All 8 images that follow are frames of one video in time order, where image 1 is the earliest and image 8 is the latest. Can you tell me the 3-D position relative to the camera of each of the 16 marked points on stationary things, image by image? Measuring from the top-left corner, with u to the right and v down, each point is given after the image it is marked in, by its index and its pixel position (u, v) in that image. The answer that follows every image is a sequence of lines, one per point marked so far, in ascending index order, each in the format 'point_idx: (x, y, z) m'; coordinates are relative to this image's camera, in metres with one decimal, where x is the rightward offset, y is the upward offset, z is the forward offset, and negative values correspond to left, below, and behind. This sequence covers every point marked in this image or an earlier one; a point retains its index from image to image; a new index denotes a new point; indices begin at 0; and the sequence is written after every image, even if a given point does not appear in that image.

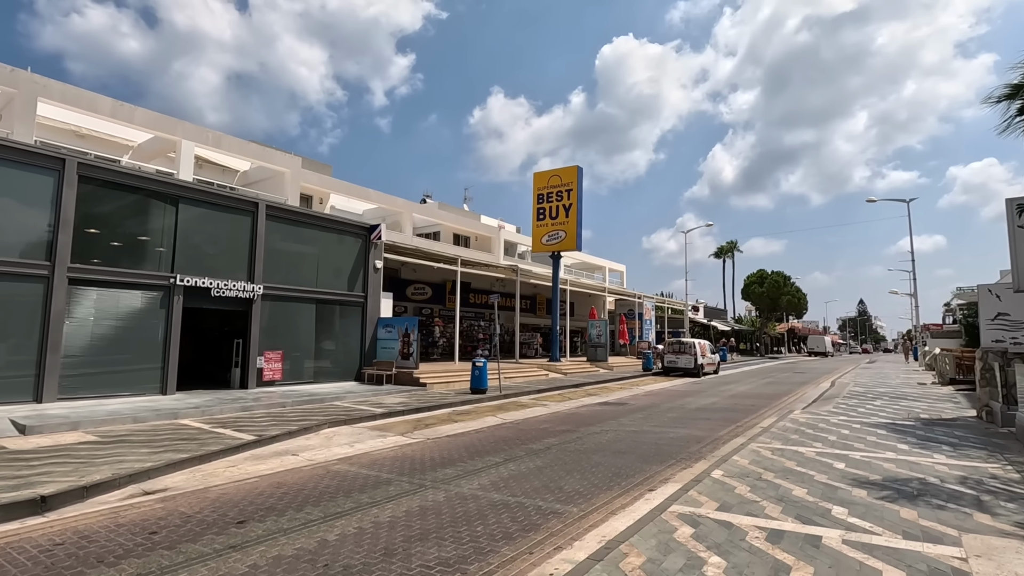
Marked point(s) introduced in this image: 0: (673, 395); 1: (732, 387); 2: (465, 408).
0: (+5.2, -3.4, +17.1) m
1: (+8.1, -3.6, +19.6) m
2: (-1.3, -3.1, +14.0) m
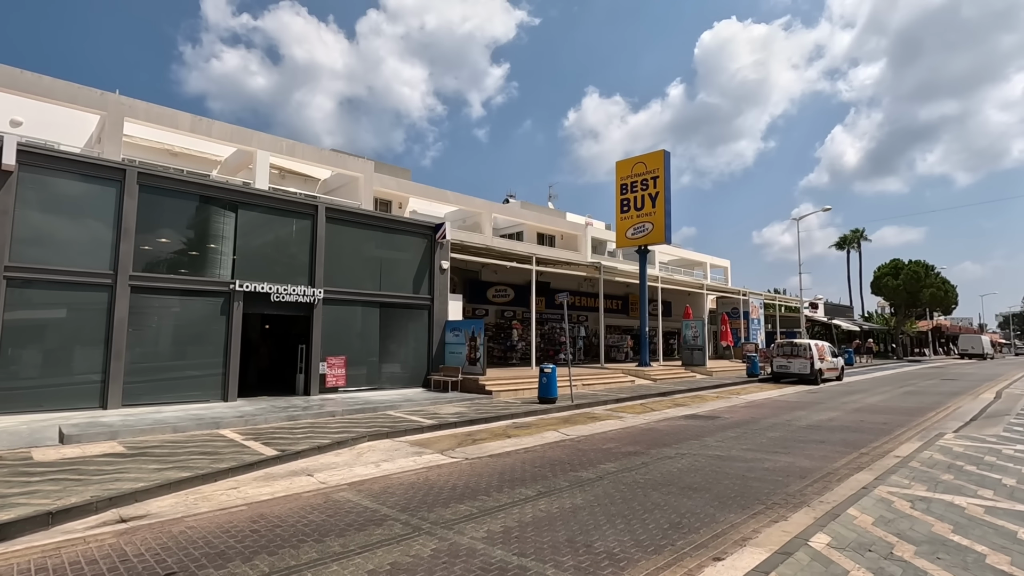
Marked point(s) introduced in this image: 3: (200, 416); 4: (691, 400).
0: (+7.2, -3.2, +14.3) m
1: (+10.6, -3.3, +16.3) m
2: (+0.3, -3.1, +12.5) m
3: (-6.4, -2.6, +10.9) m
4: (+5.5, -3.4, +16.5) m
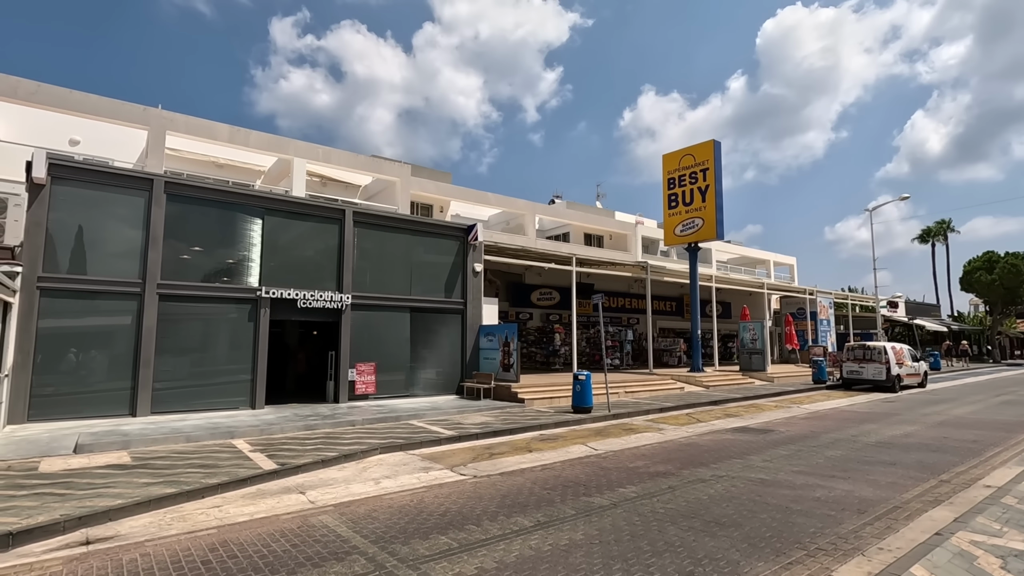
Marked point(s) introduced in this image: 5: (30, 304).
0: (+8.0, -3.1, +12.7) m
1: (+11.5, -3.2, +14.3) m
2: (+0.9, -3.1, +11.6) m
3: (-5.9, -2.8, +10.8) m
4: (+6.5, -3.4, +15.0) m
5: (-10.1, -0.3, +11.1) m
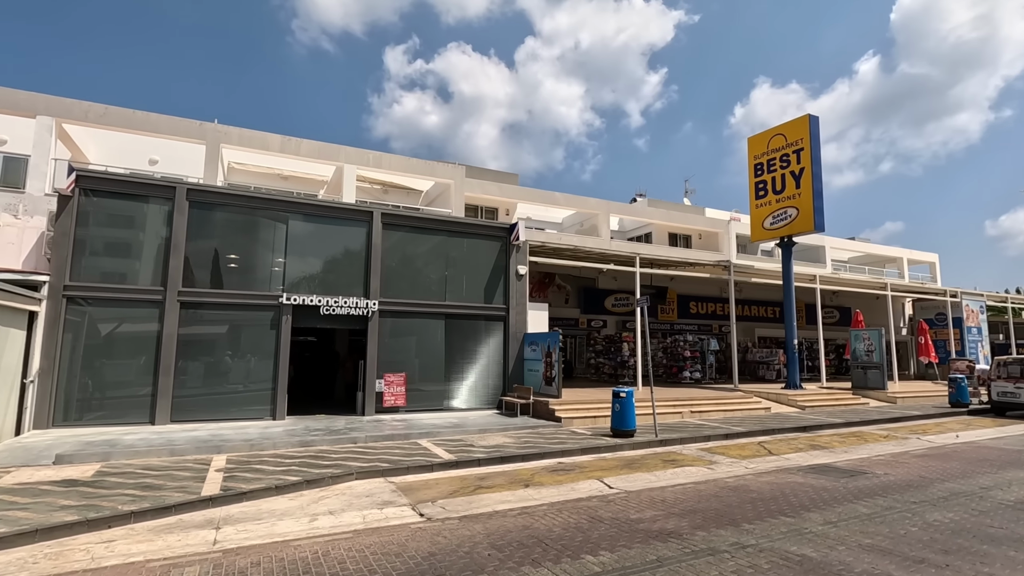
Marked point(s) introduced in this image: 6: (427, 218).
0: (+8.3, -3.0, +9.4) m
1: (+12.1, -3.1, +10.2) m
2: (+1.2, -3.1, +9.7) m
3: (-5.7, -2.9, +10.2) m
4: (+7.3, -3.4, +11.9) m
5: (-9.7, -0.5, +11.5) m
6: (-2.5, +2.0, +15.3) m
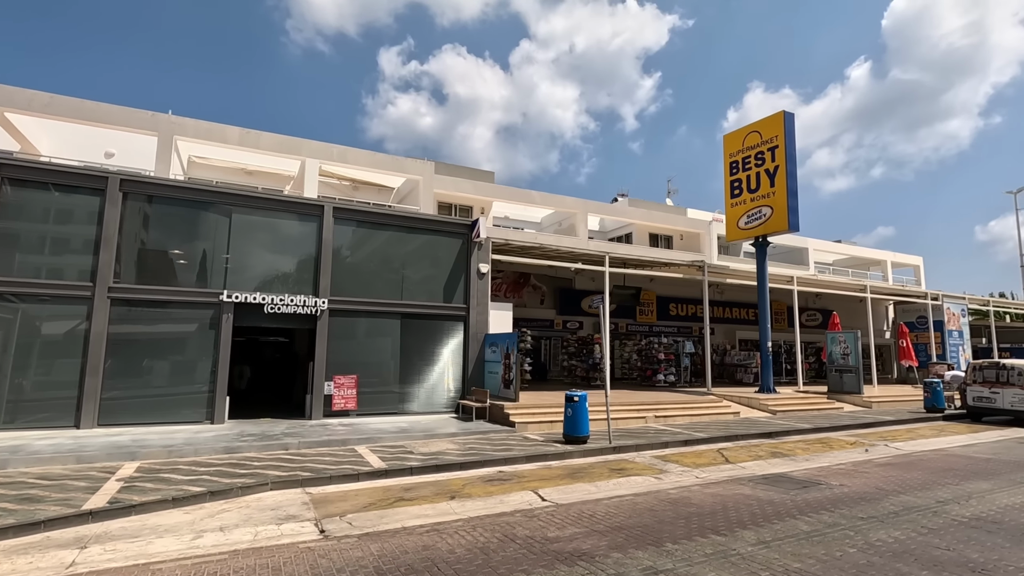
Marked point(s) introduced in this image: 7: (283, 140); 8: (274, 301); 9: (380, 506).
0: (+7.3, -3.0, +8.9) m
1: (+11.0, -3.1, +9.7) m
2: (+0.1, -3.1, +9.1) m
3: (-6.8, -2.8, +9.6) m
4: (+6.2, -3.3, +11.4) m
5: (-10.8, -0.4, +10.8) m
6: (-3.6, +2.0, +14.7) m
7: (-8.0, +5.2, +19.0) m
8: (-5.8, -0.3, +13.0) m
9: (-1.7, -2.9, +7.1) m
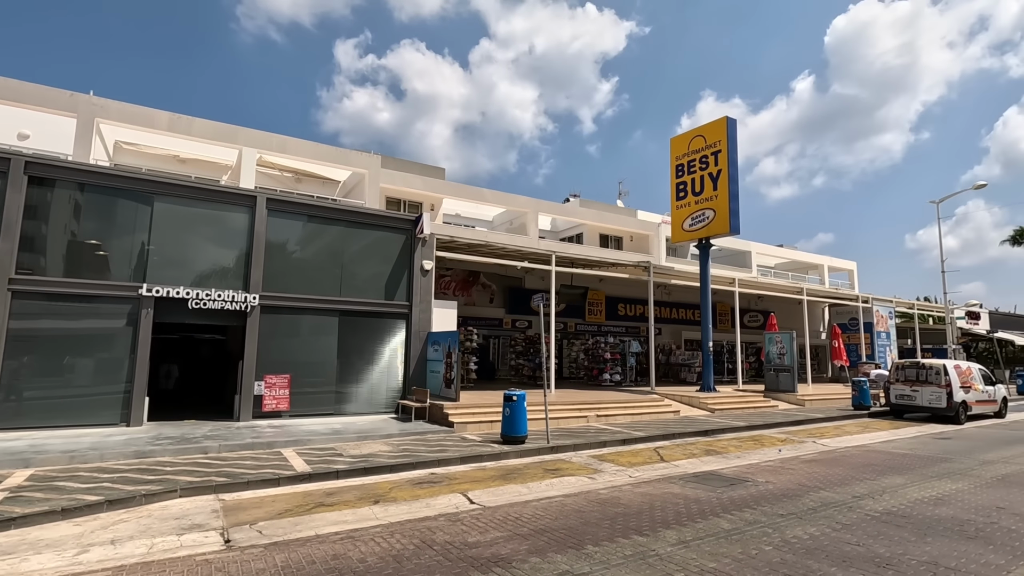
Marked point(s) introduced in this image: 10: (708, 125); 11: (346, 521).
0: (+6.1, -3.1, +9.2) m
1: (+9.8, -3.2, +10.4) m
2: (-1.0, -3.0, +8.8) m
3: (-7.9, -2.6, +8.8) m
4: (+4.9, -3.4, +11.6) m
5: (-12.0, -0.2, +9.6) m
6: (-5.0, +2.2, +14.1) m
7: (-9.8, +5.4, +18.0) m
8: (-7.1, -0.2, +12.3) m
9: (-2.7, -2.8, +6.7) m
10: (+7.0, +5.8, +19.1) m
11: (-2.0, -2.8, +6.4) m
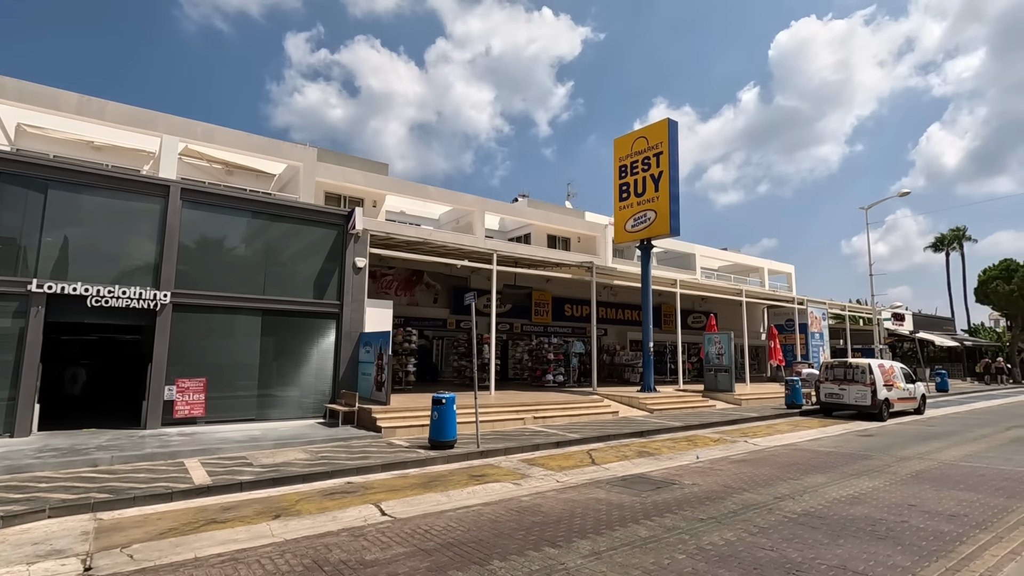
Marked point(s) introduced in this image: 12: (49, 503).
0: (+4.9, -3.1, +9.2) m
1: (+8.4, -3.2, +10.7) m
2: (-2.2, -3.0, +8.3) m
3: (-9.1, -2.5, +7.7) m
4: (+3.4, -3.4, +11.6) m
5: (-13.2, -0.1, +8.2) m
6: (-6.6, +2.2, +13.2) m
7: (-11.7, +5.5, +16.8) m
8: (-8.6, -0.1, +11.2) m
9: (-3.7, -2.7, +6.0) m
10: (+5.0, +5.8, +19.2) m
11: (-3.0, -2.7, +5.8) m
12: (-5.7, -2.7, +6.7) m
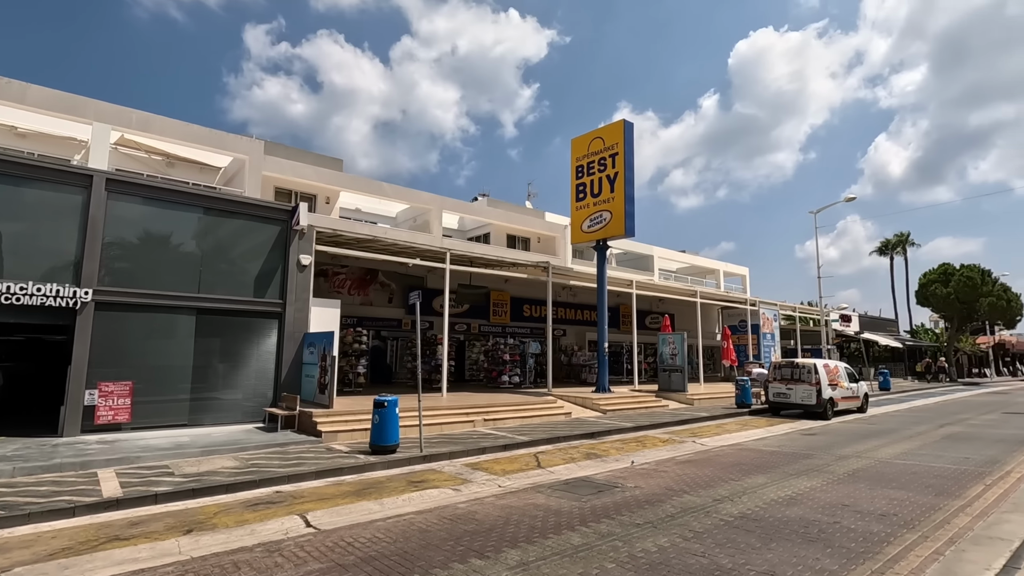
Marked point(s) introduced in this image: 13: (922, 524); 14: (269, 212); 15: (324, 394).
0: (+3.9, -3.1, +9.3) m
1: (+7.4, -3.2, +11.0) m
2: (-3.1, -2.9, +7.8) m
3: (-9.9, -2.5, +6.8) m
4: (+2.3, -3.4, +11.5) m
5: (-14.0, 0.0, +7.0) m
6: (-7.8, +2.3, +12.5) m
7: (-13.1, +5.6, +15.7) m
8: (-9.6, 0.0, +10.4) m
9: (-4.4, -2.7, +5.5) m
10: (+3.4, +5.8, +19.2) m
11: (-3.7, -2.7, +5.3) m
12: (-6.5, -2.6, +6.0) m
13: (+4.4, -2.4, +5.7) m
14: (-6.2, +1.9, +13.8) m
15: (-4.3, -2.4, +12.2) m
